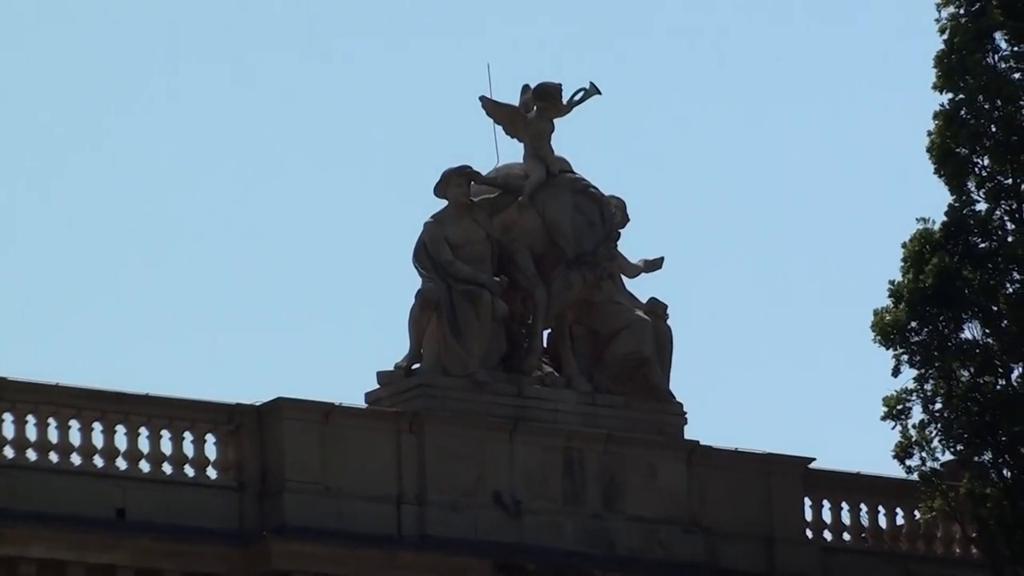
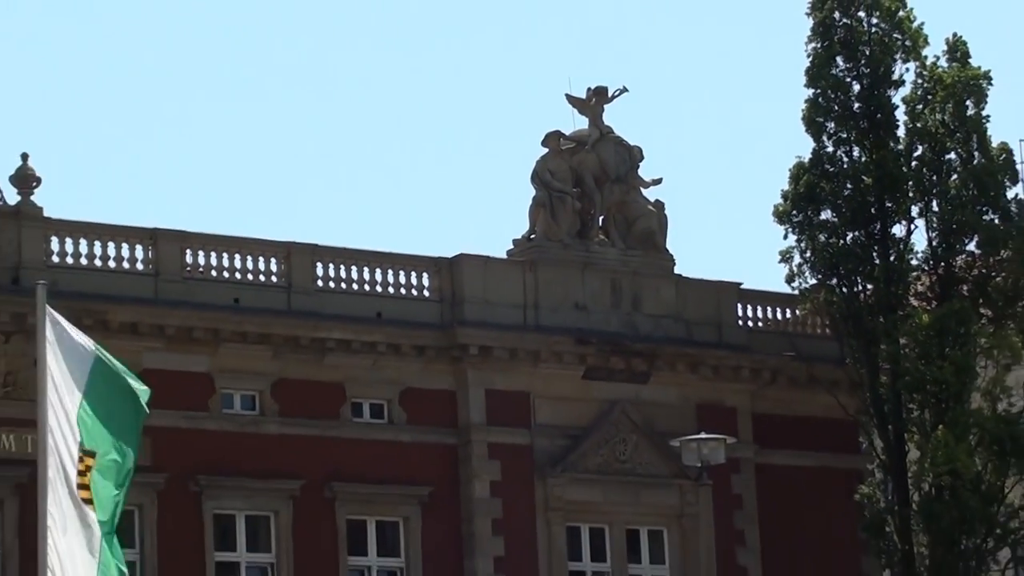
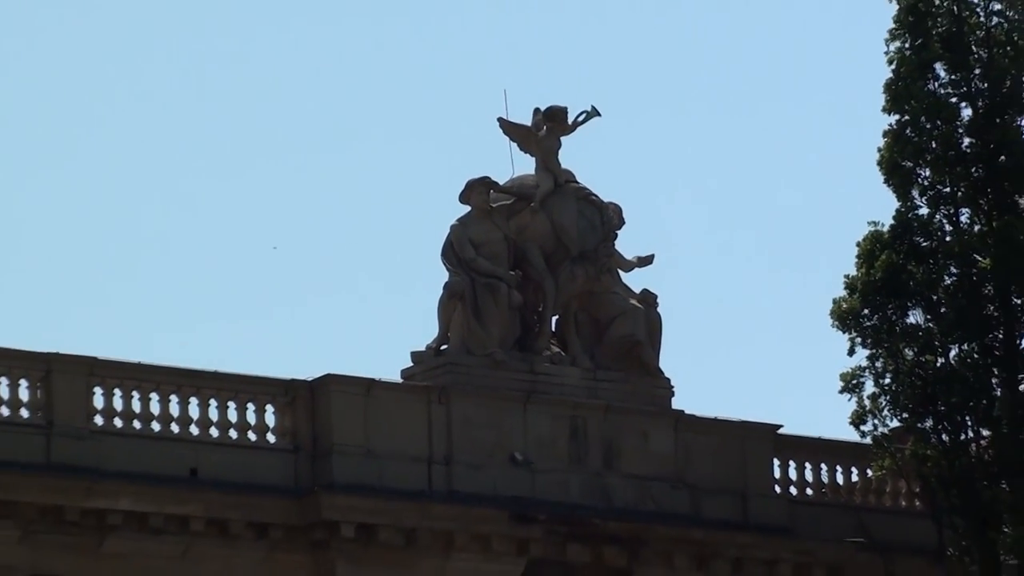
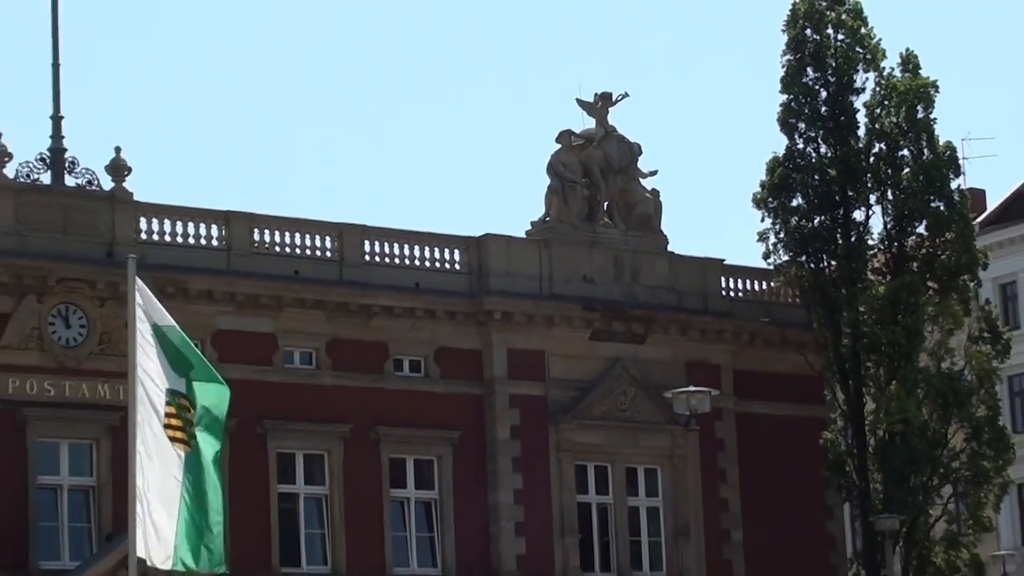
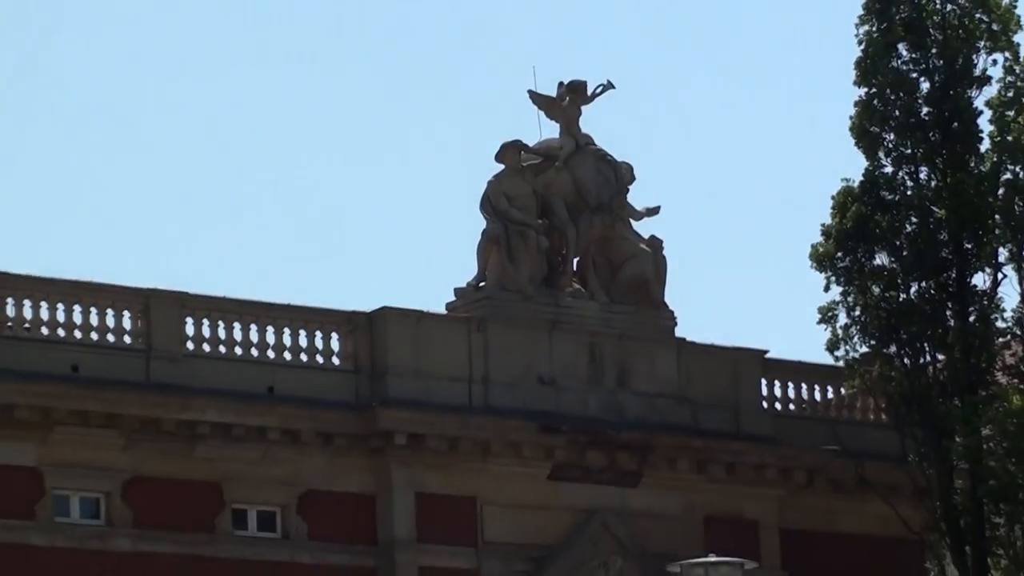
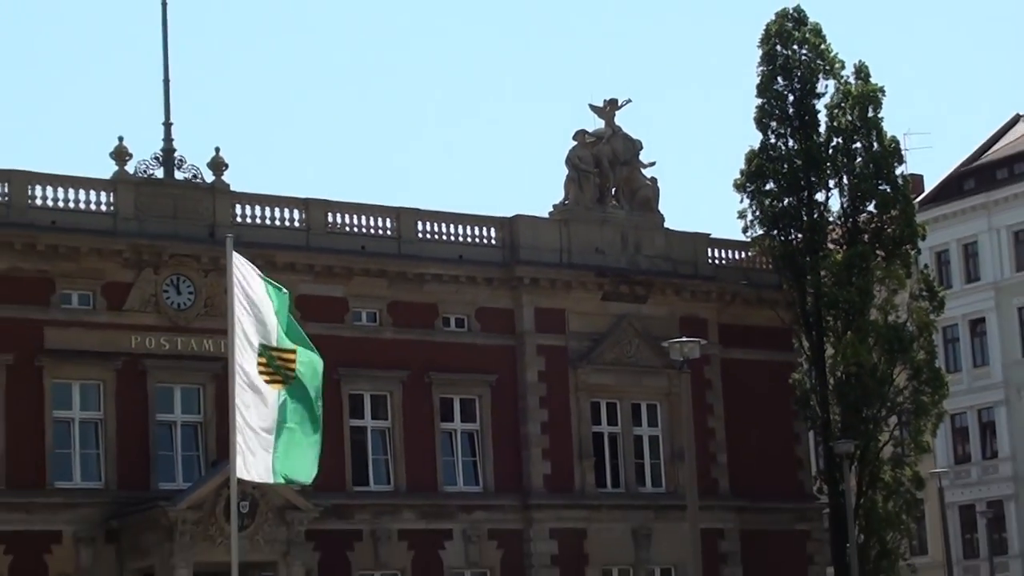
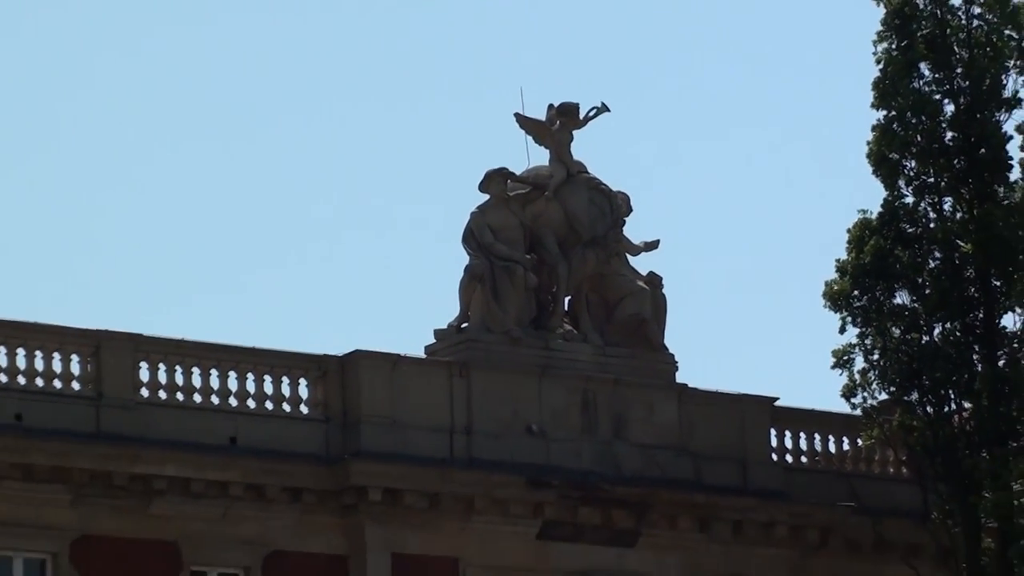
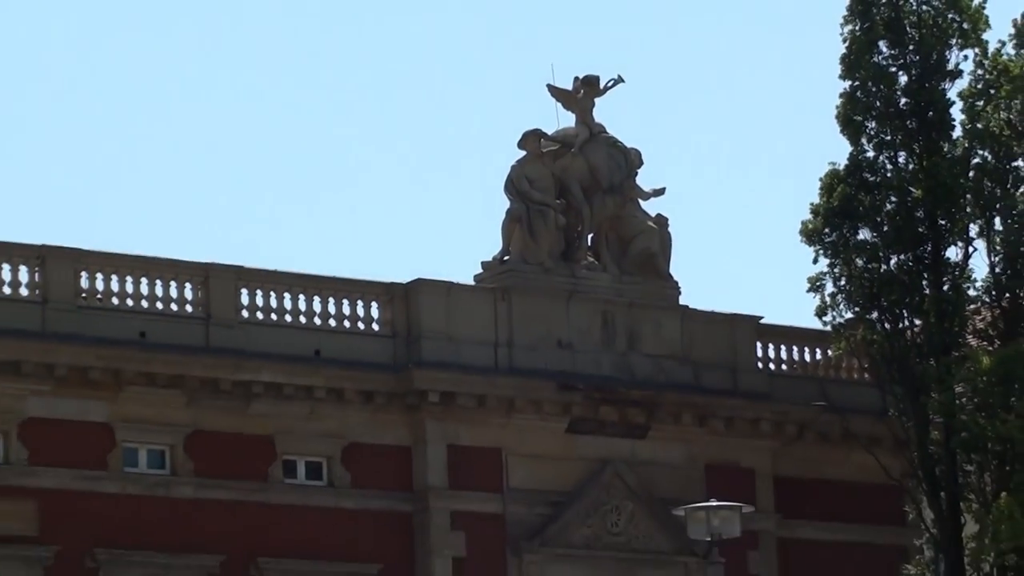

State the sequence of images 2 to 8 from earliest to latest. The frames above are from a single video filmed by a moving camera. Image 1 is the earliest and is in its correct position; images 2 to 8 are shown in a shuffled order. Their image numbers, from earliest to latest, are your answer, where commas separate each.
3, 7, 5, 8, 2, 4, 6
